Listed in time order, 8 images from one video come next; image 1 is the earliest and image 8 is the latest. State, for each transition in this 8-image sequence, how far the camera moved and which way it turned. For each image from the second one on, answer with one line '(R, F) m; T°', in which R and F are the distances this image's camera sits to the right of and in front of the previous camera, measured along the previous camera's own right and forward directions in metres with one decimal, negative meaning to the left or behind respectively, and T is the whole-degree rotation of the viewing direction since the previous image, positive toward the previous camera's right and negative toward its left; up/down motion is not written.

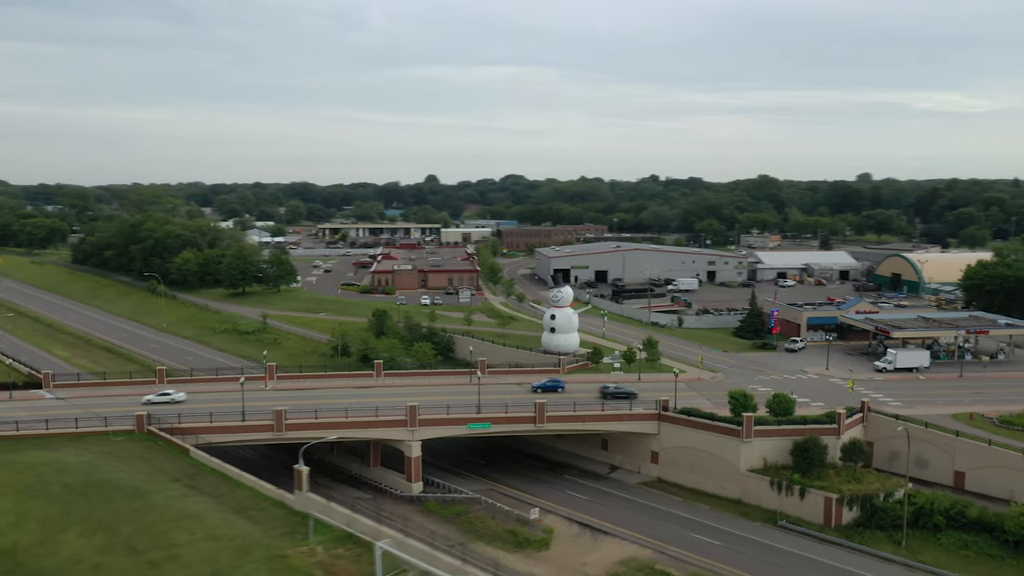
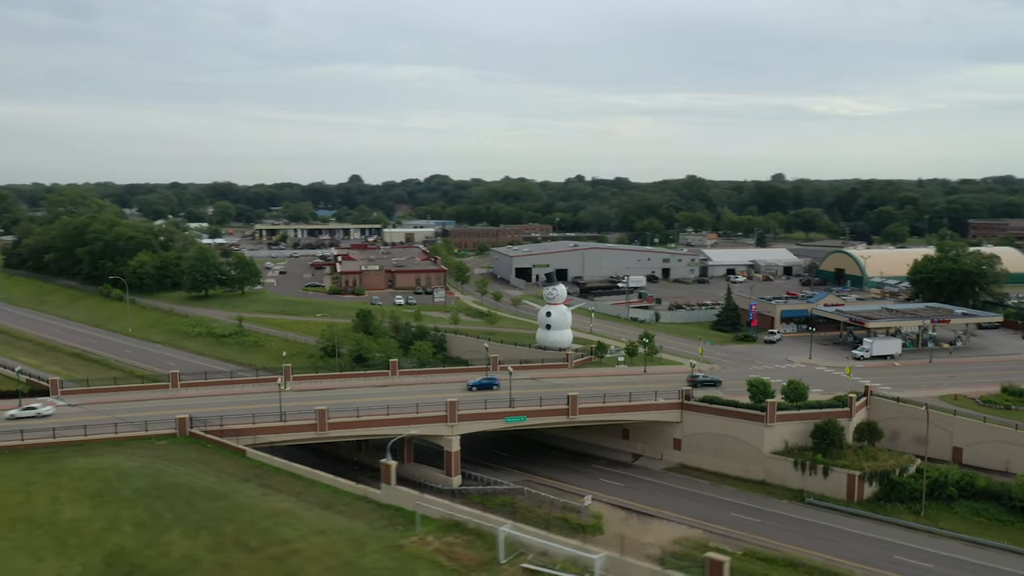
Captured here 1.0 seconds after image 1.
(-4.5, -0.8) m; +6°
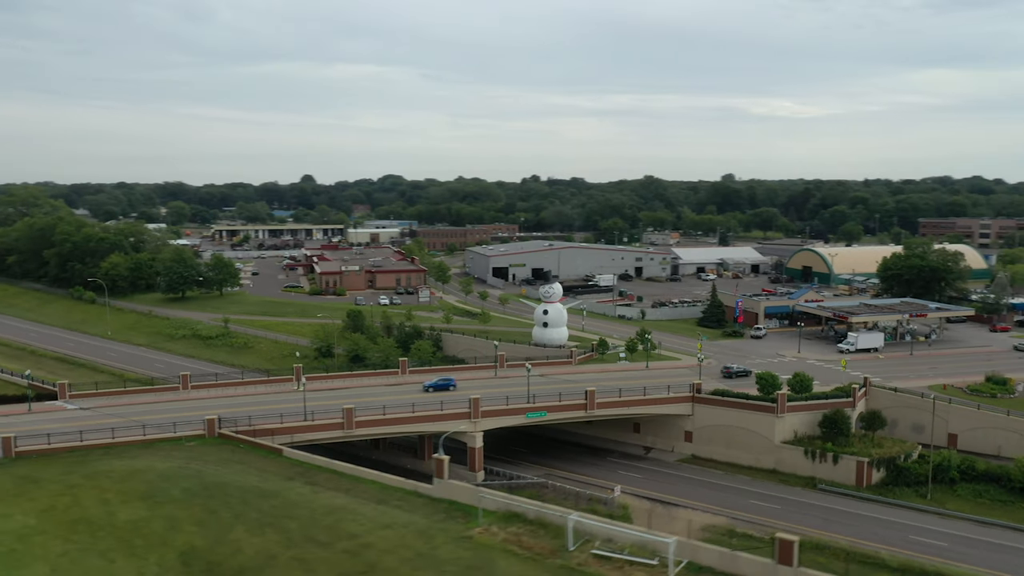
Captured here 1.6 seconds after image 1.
(-2.8, -0.6) m; +4°
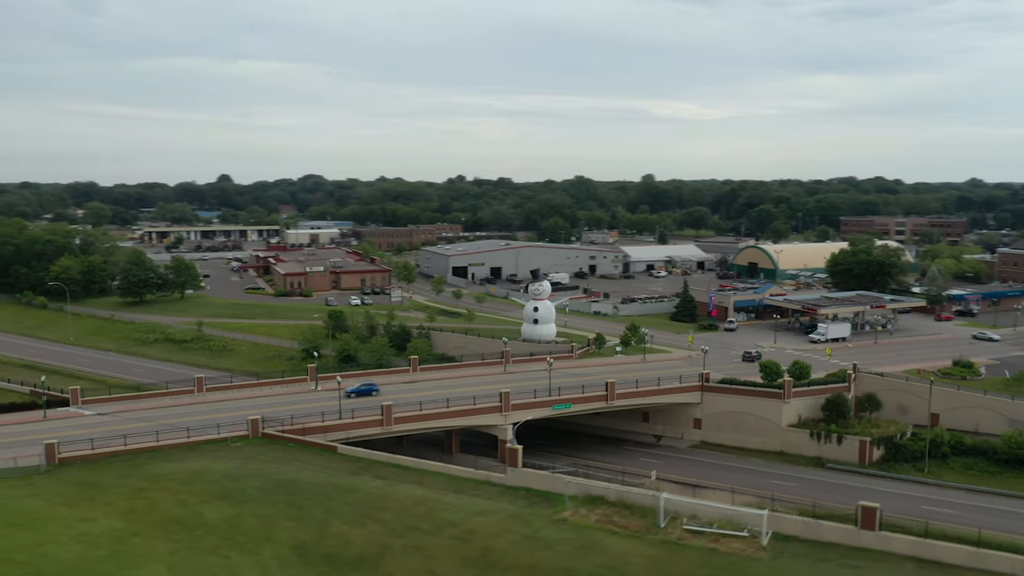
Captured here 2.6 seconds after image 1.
(-4.5, -0.8) m; +6°
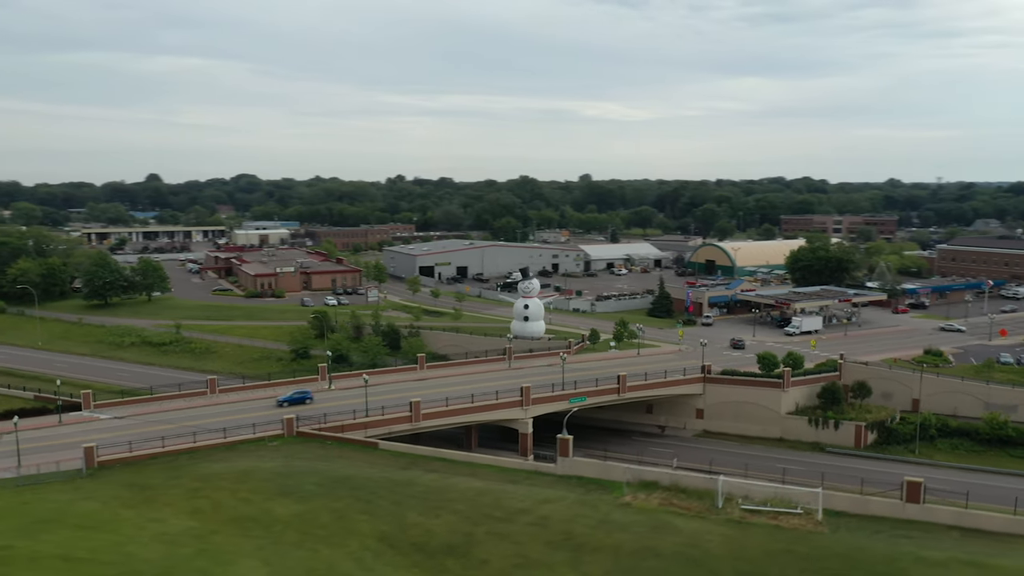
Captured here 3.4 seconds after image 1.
(-3.6, -0.7) m; +5°
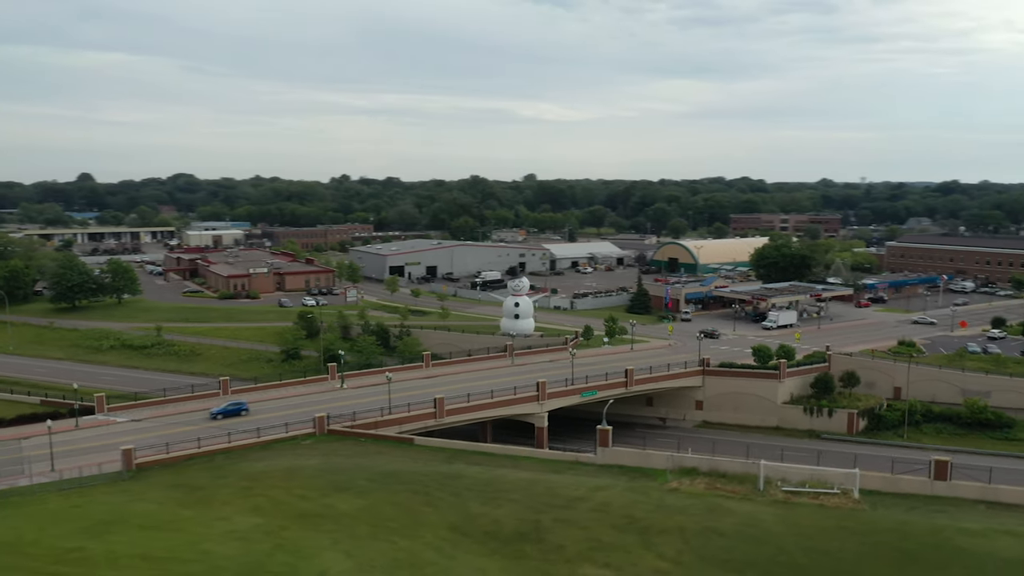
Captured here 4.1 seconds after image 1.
(-3.2, -0.7) m; +4°
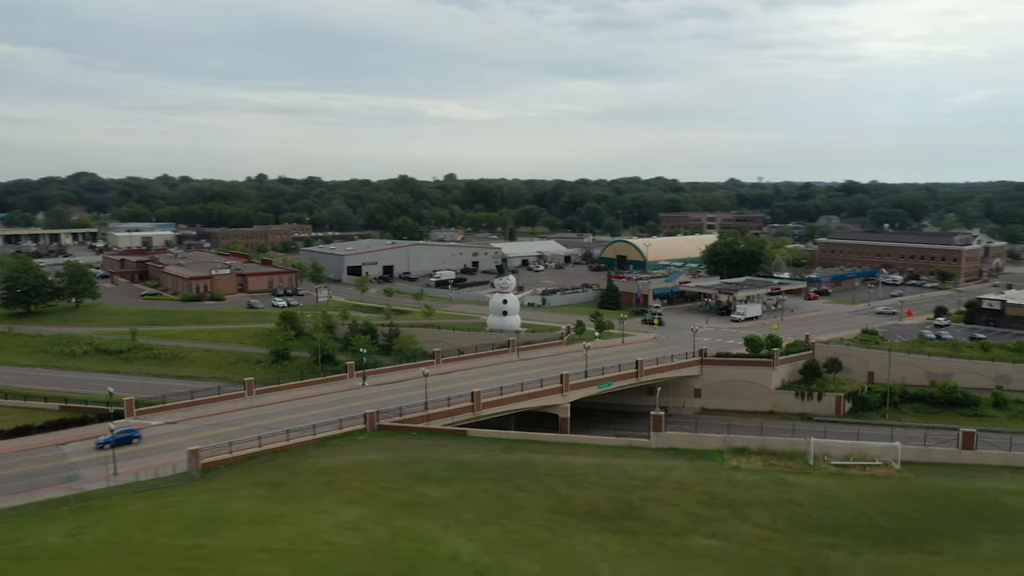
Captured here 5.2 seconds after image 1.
(-5.0, -0.9) m; +6°
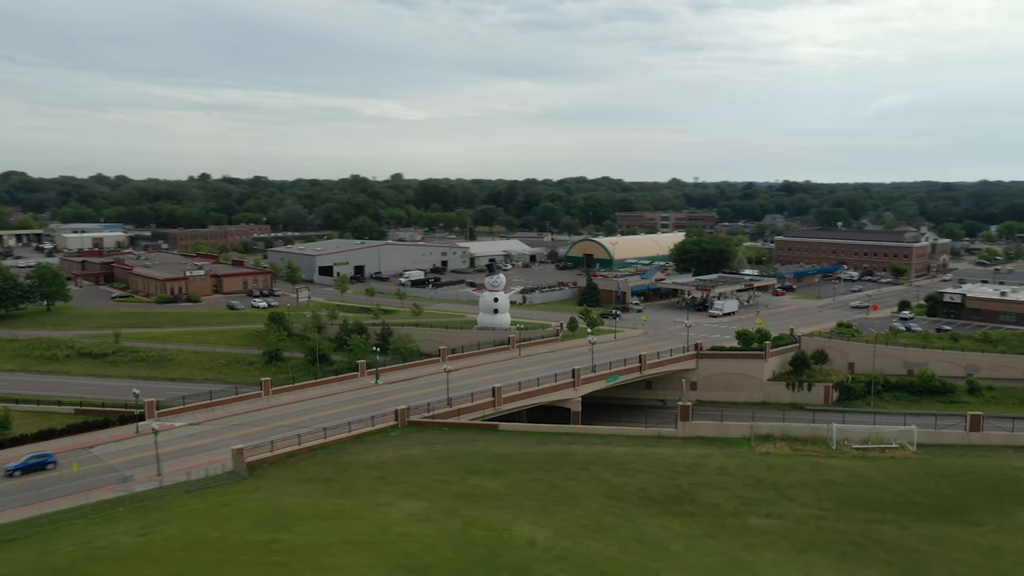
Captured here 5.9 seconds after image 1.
(-3.2, -0.6) m; +4°
